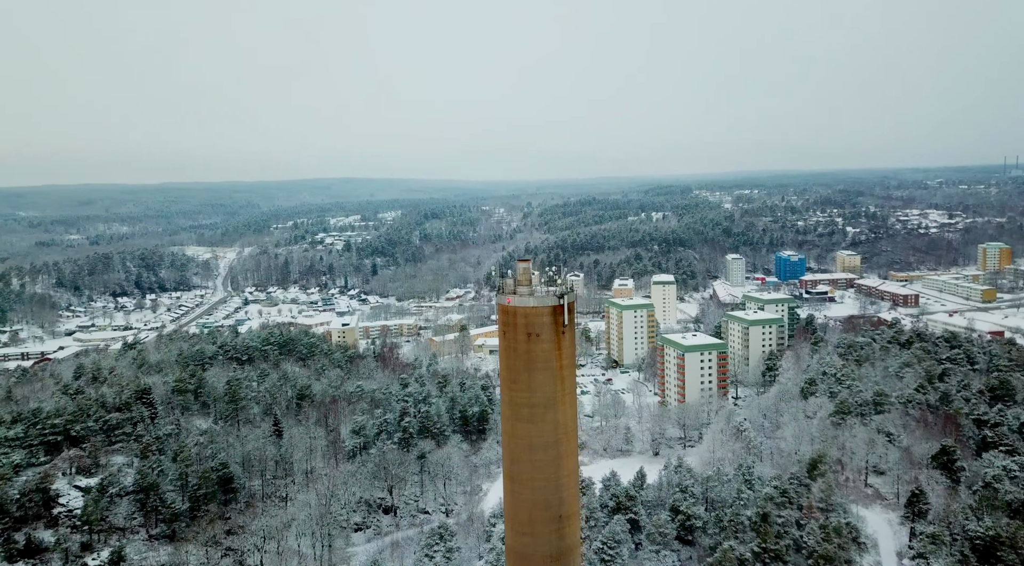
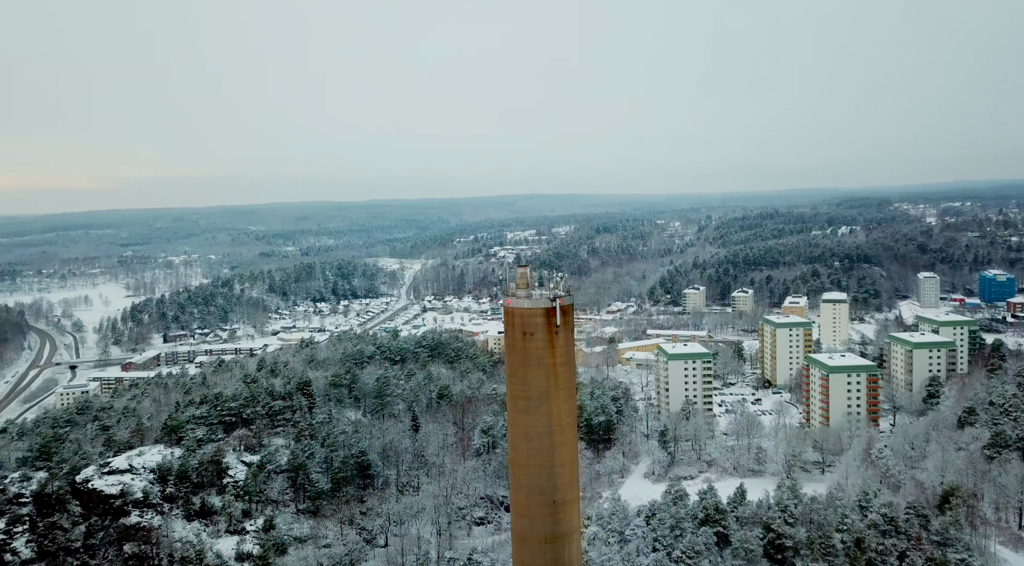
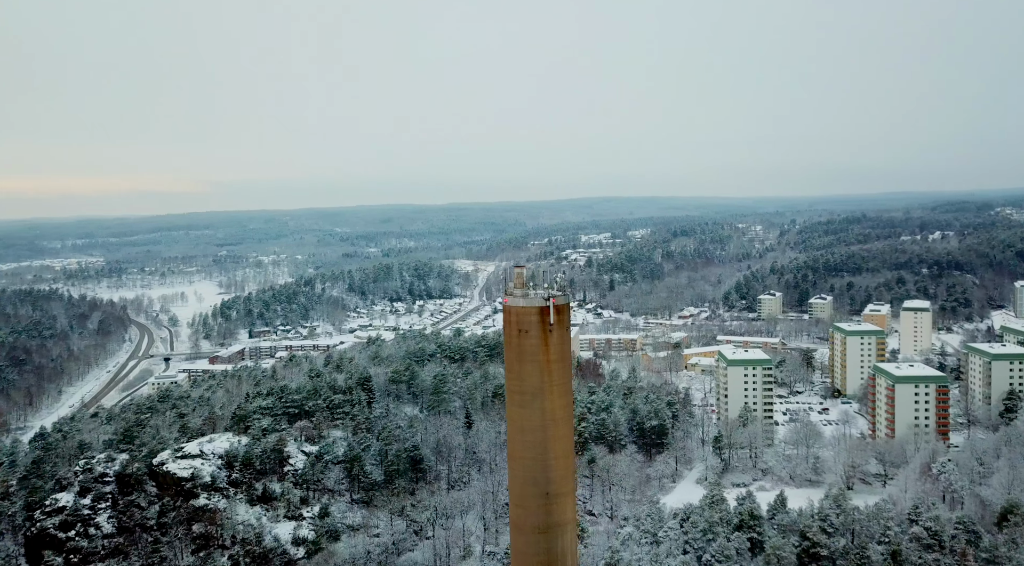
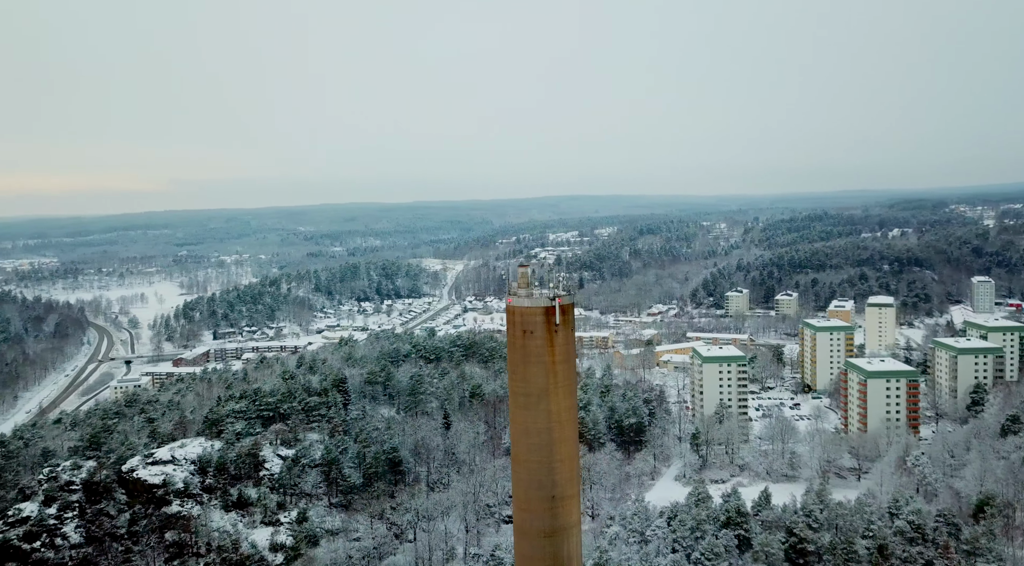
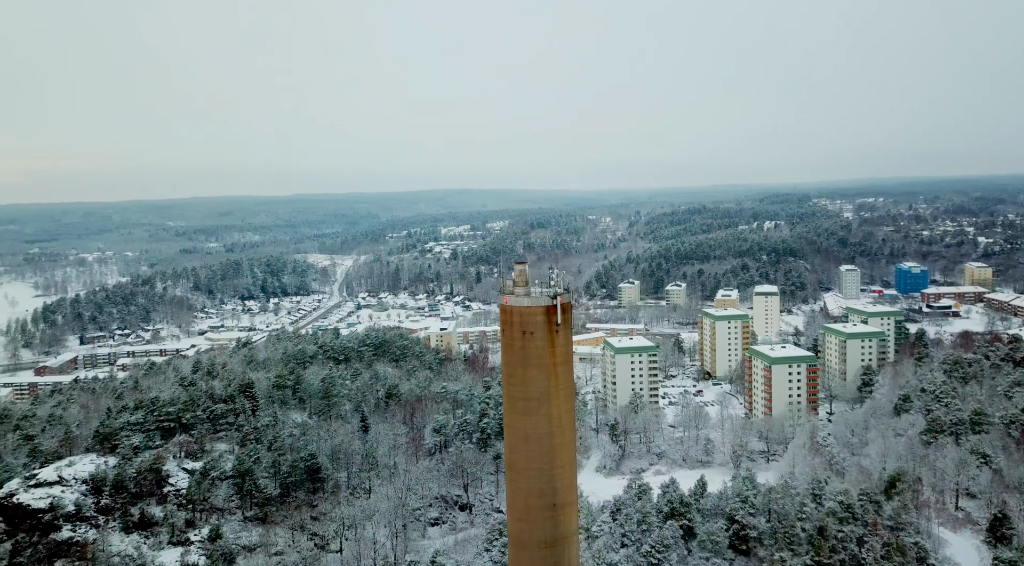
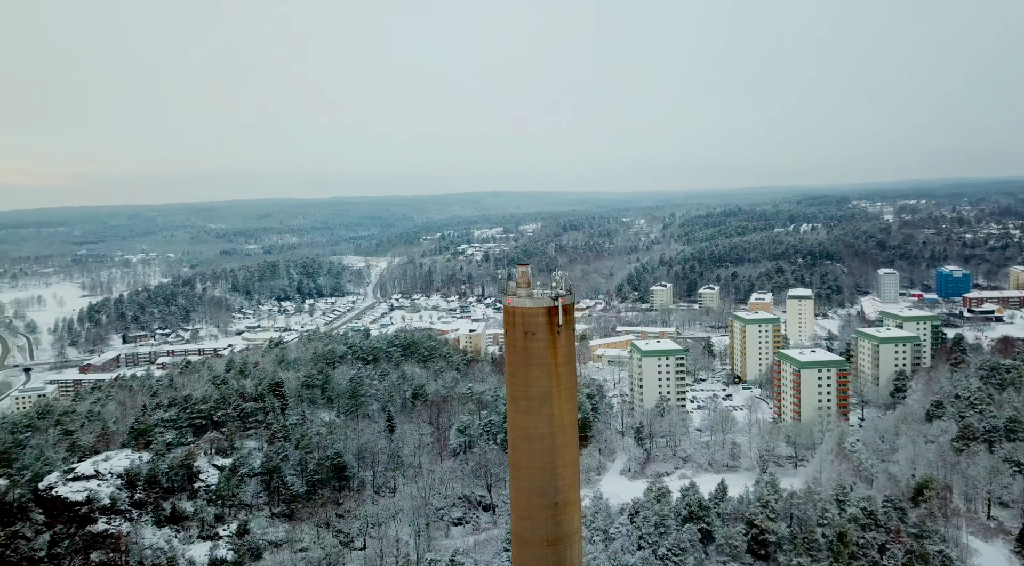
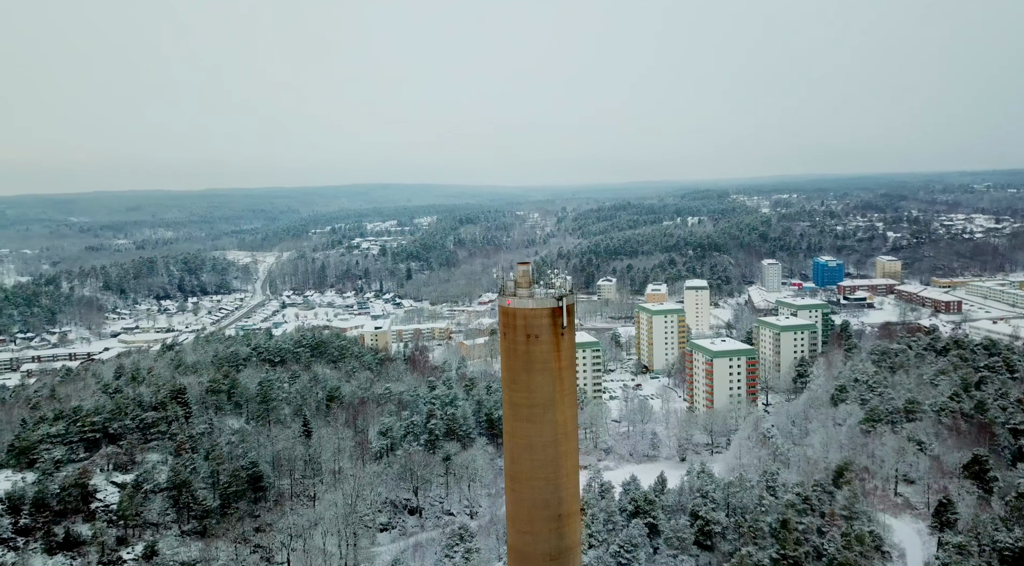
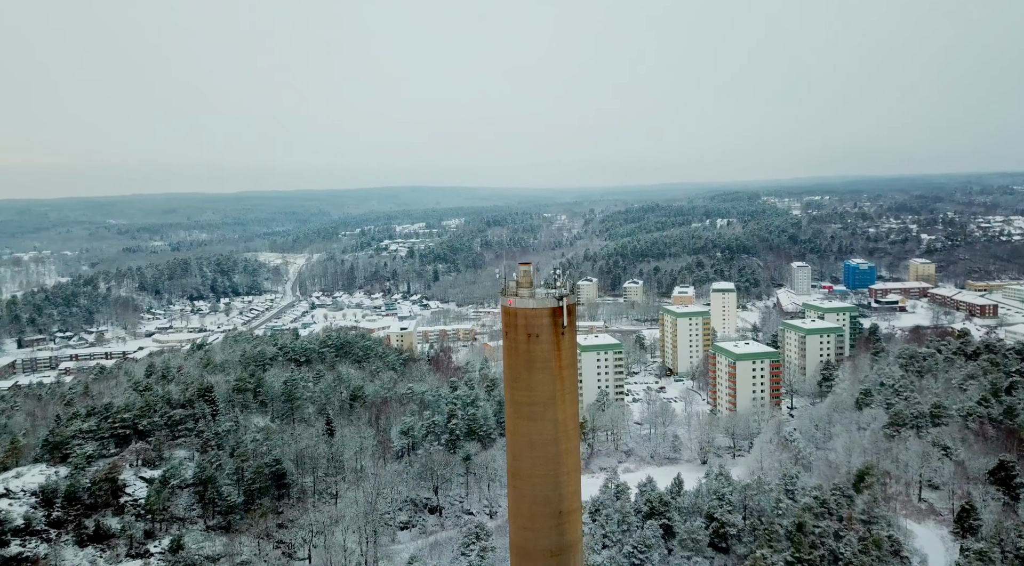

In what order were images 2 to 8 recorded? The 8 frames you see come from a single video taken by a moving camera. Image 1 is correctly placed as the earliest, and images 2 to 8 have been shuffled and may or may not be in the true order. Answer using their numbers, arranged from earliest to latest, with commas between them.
7, 8, 5, 6, 2, 4, 3
